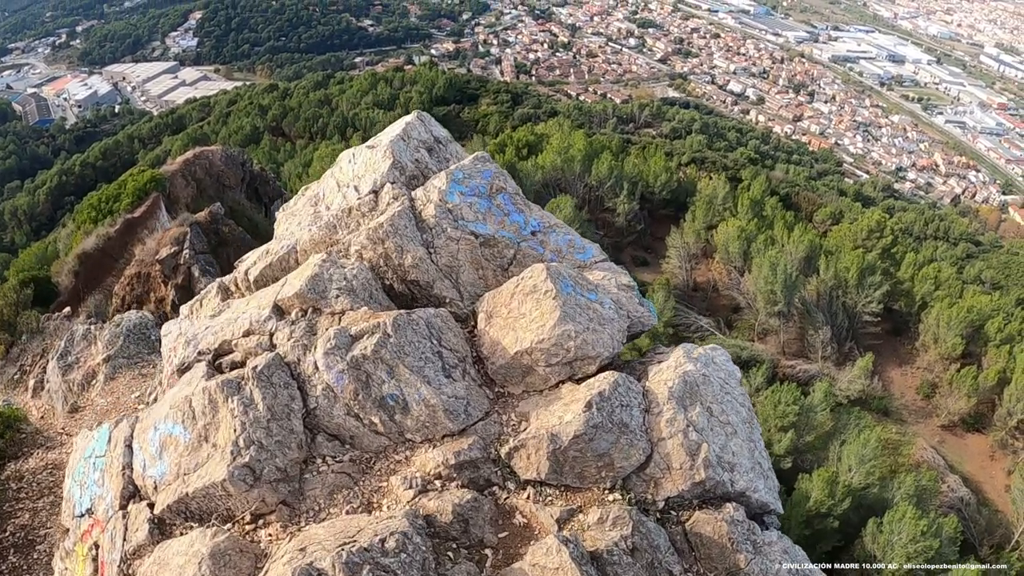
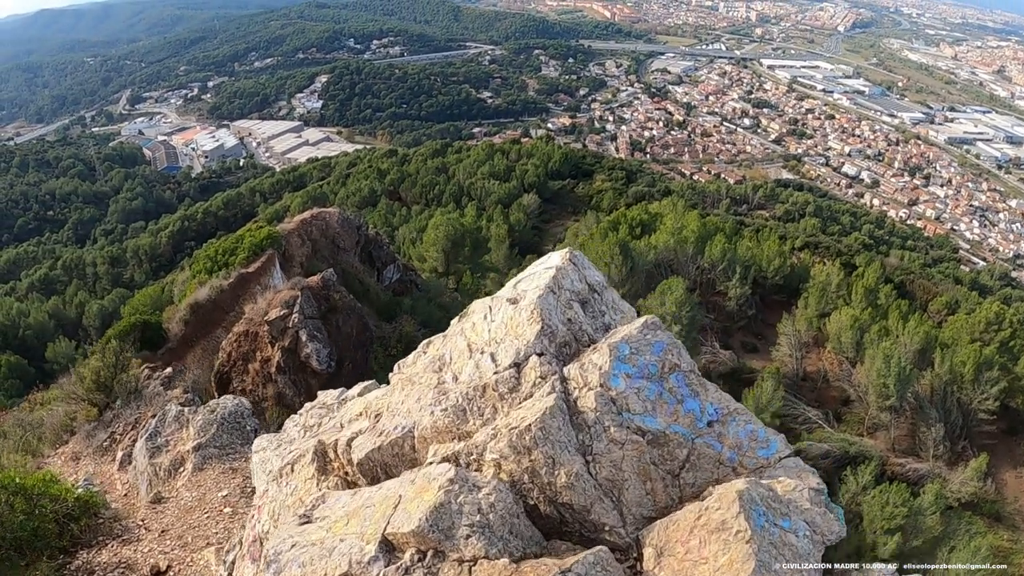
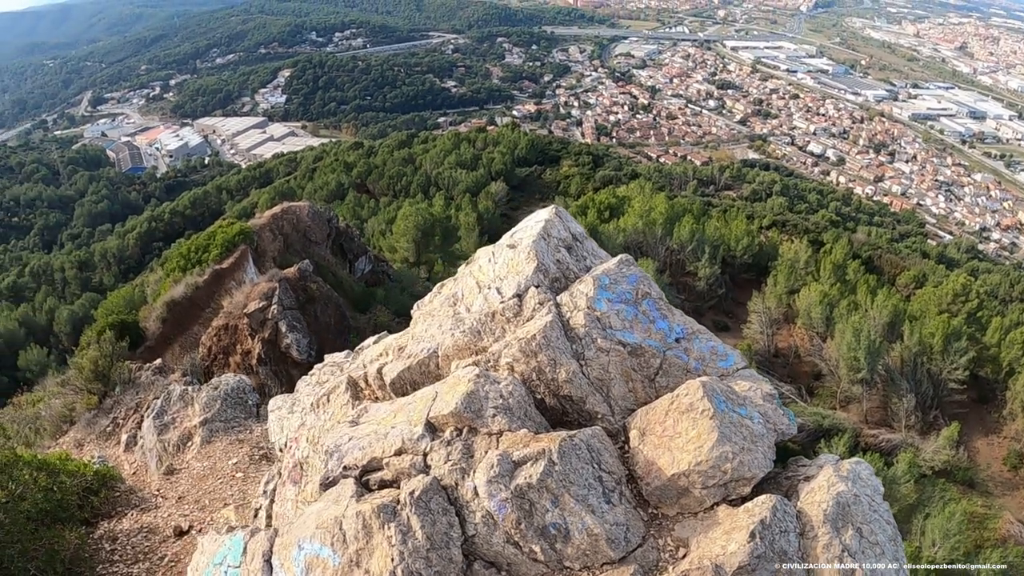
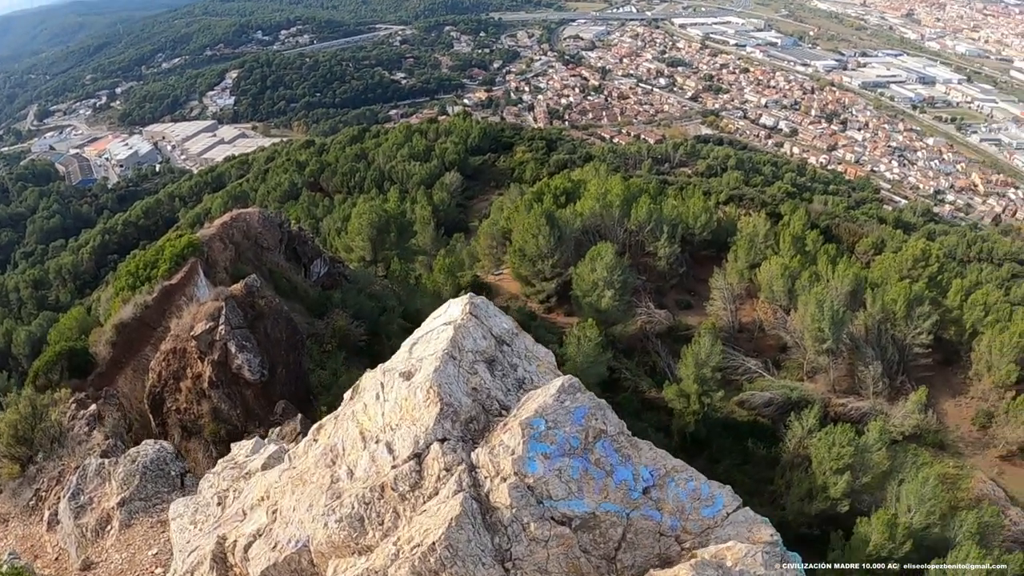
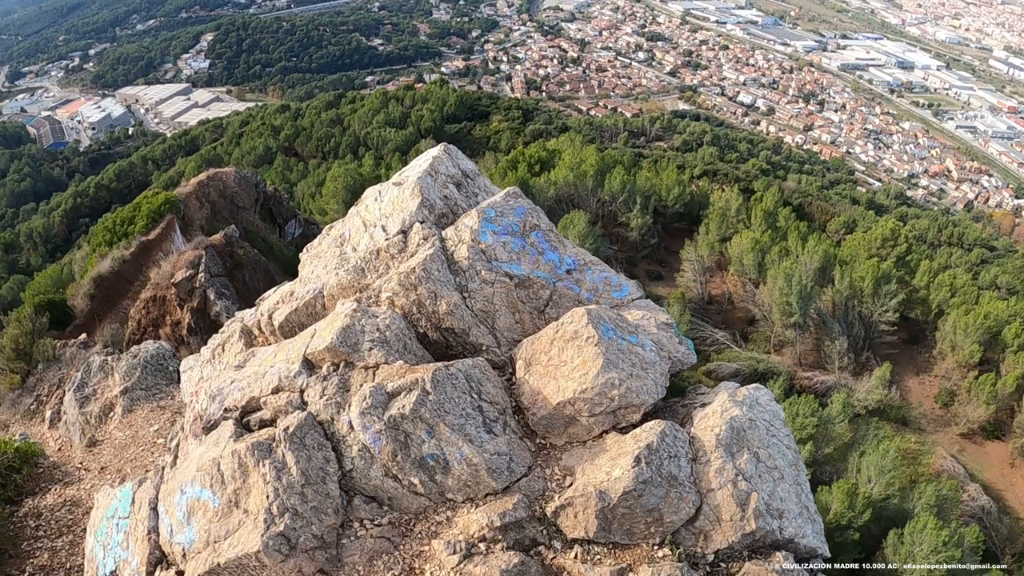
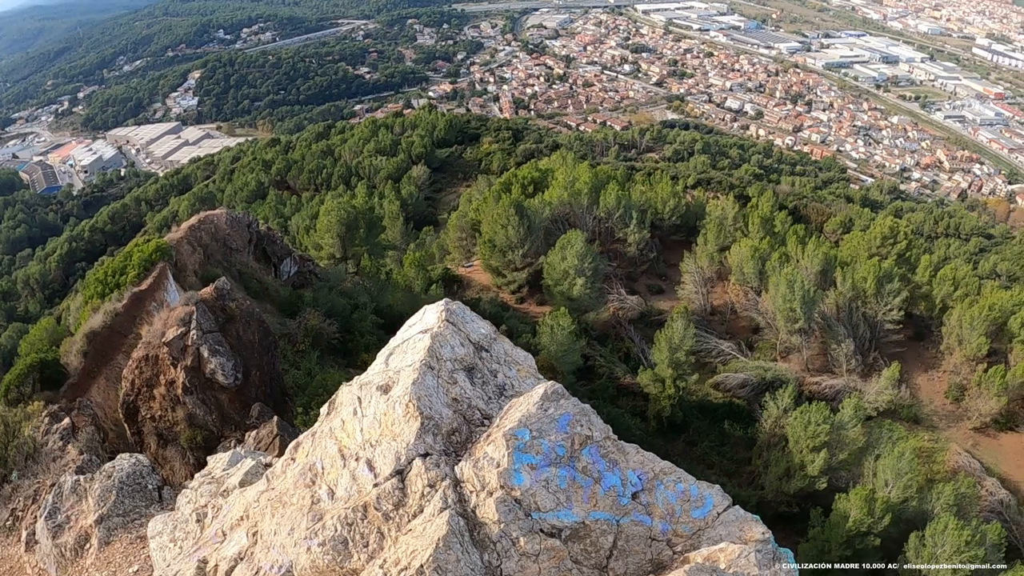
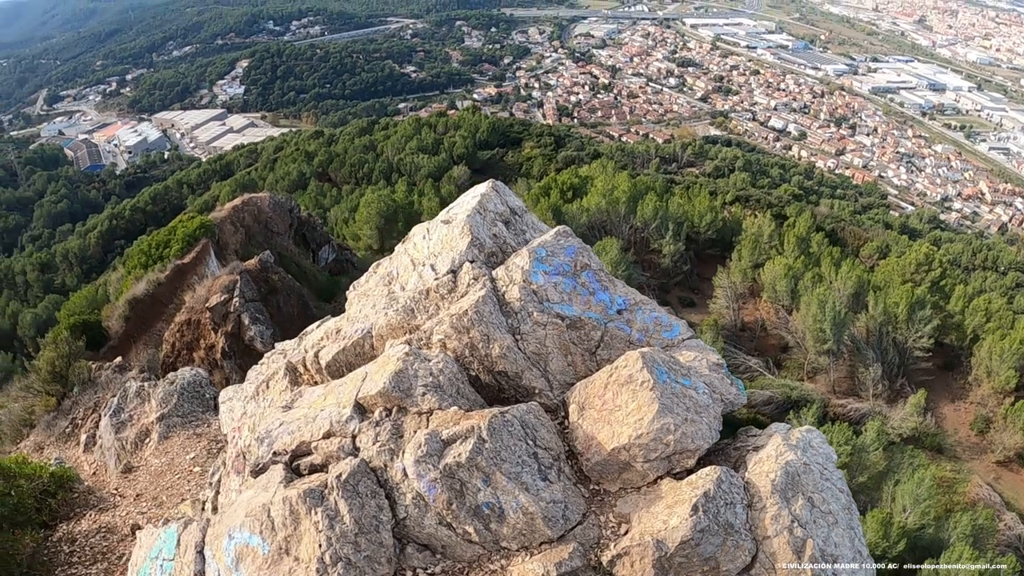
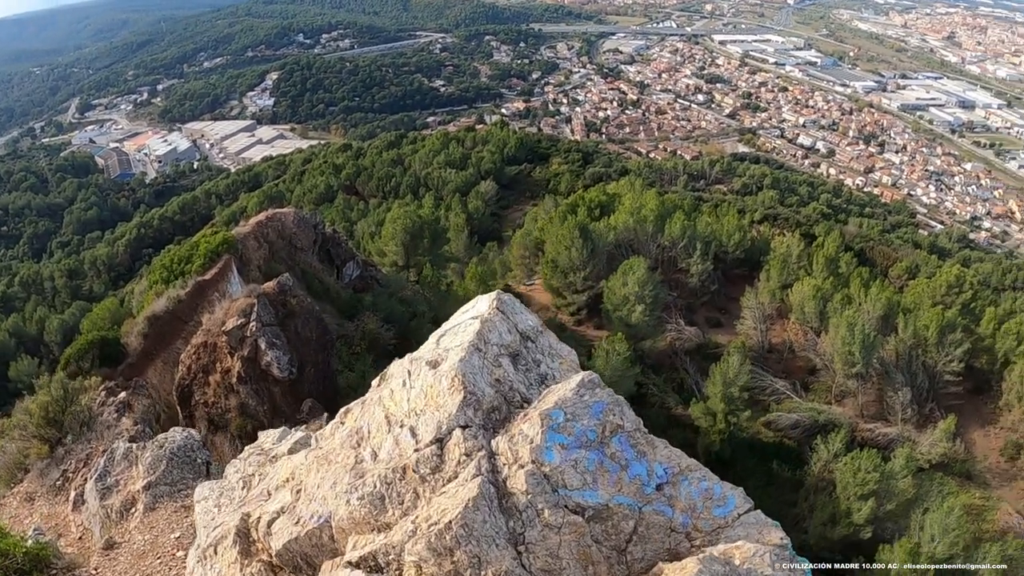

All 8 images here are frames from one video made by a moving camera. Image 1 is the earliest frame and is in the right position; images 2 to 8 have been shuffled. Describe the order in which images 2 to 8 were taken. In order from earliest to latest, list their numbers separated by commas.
5, 7, 3, 2, 8, 4, 6
